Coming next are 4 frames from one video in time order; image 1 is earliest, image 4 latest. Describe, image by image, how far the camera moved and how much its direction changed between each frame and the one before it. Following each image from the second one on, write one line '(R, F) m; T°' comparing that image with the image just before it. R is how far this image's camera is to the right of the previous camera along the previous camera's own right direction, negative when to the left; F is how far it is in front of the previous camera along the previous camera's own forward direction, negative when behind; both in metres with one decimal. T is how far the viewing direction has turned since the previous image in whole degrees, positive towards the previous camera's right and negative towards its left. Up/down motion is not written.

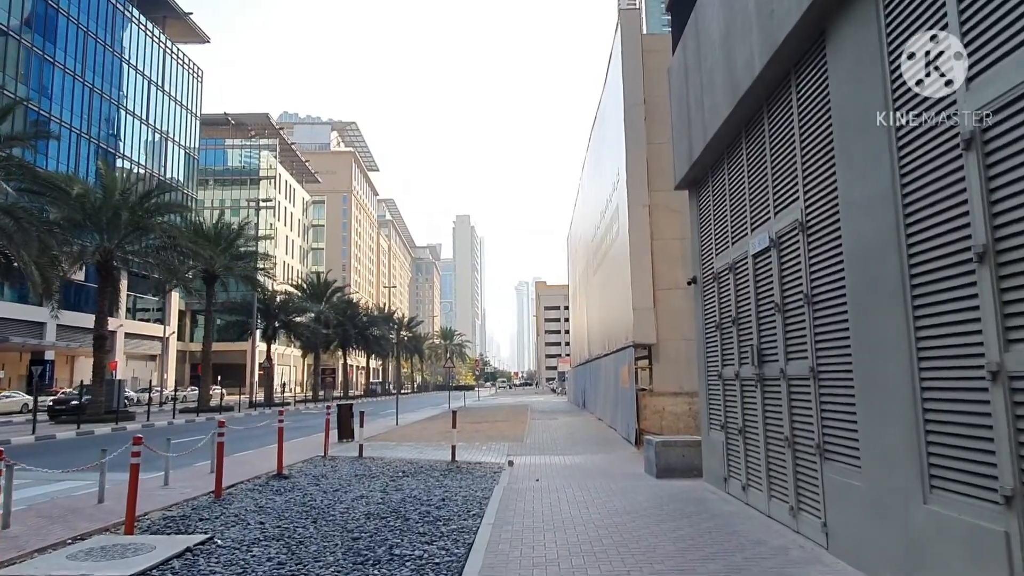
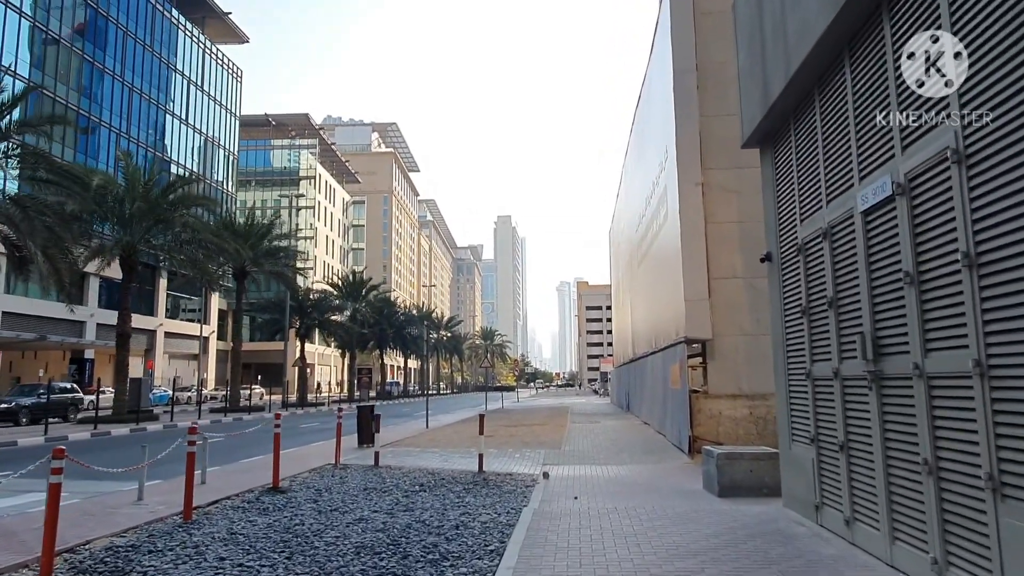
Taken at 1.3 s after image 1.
(+0.1, +1.8) m; -3°
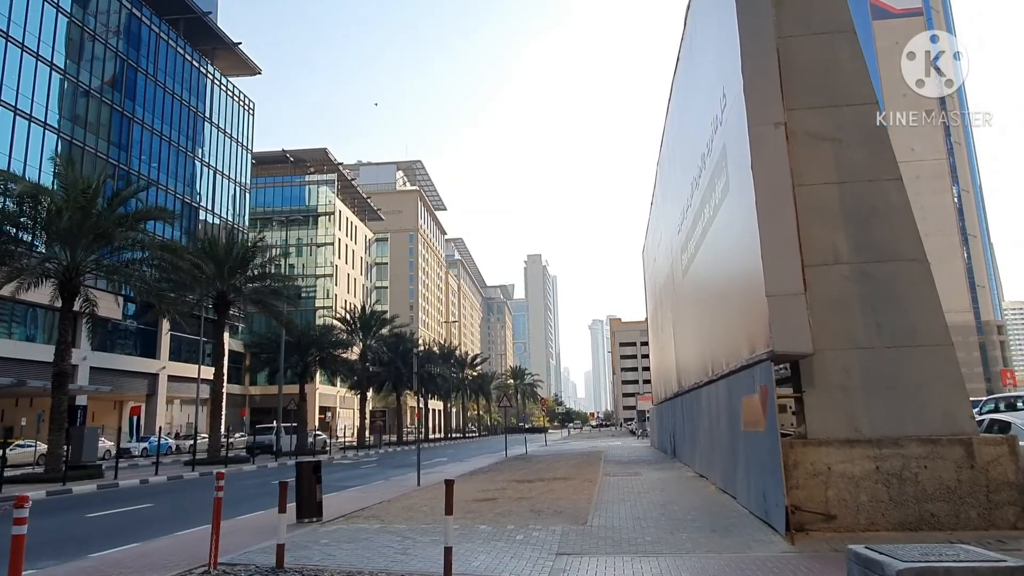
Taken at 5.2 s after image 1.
(+0.5, +5.0) m; -3°
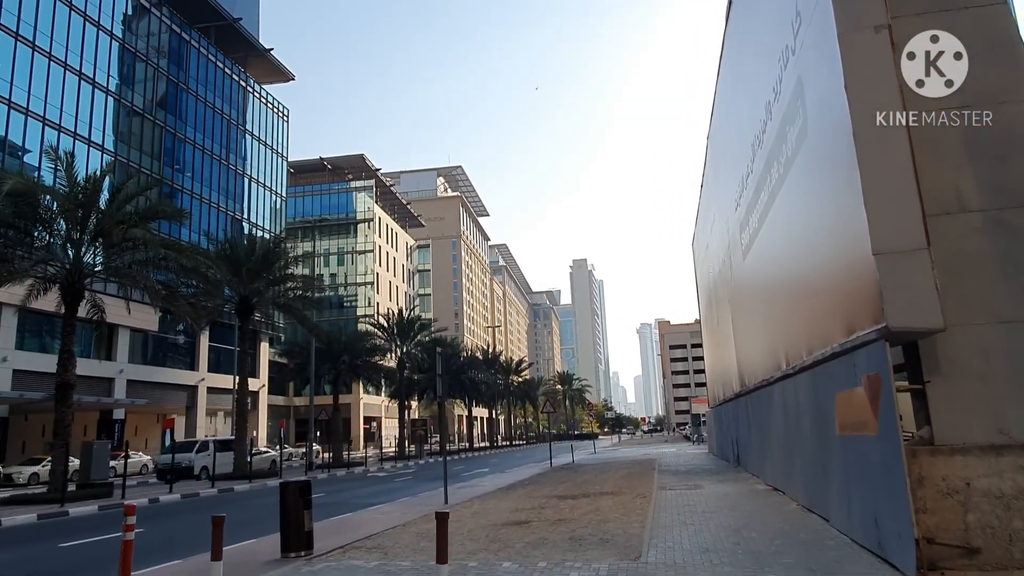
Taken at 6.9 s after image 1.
(+0.3, +2.3) m; -4°
